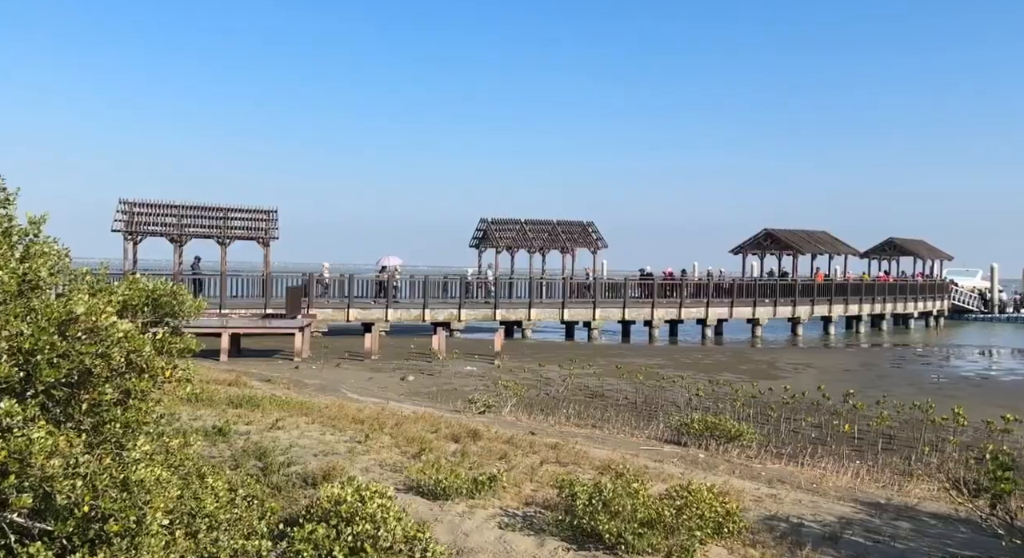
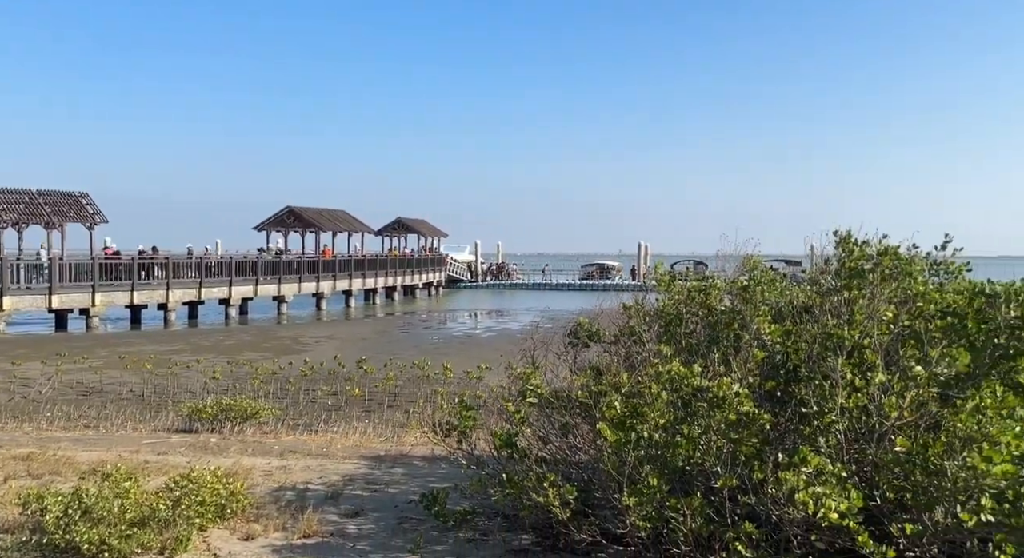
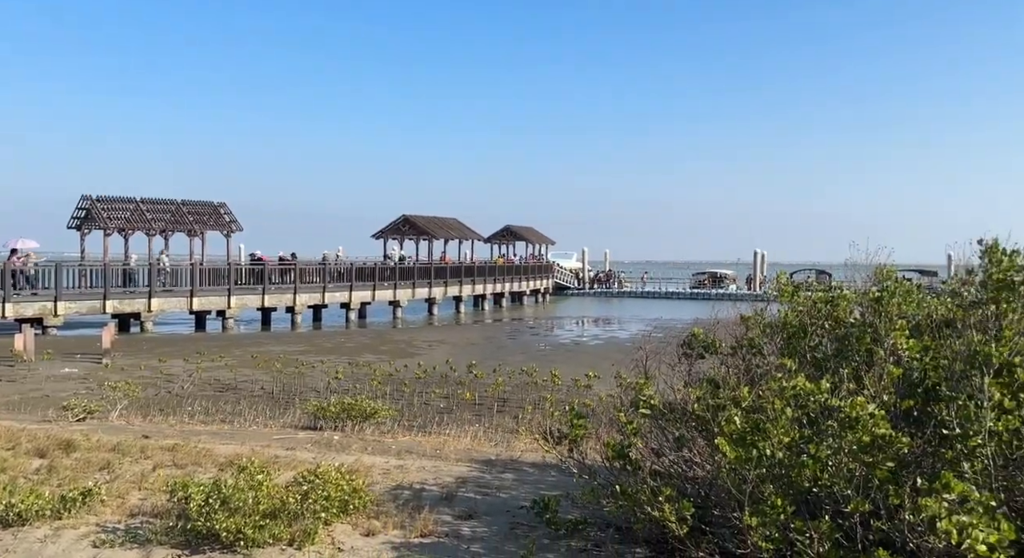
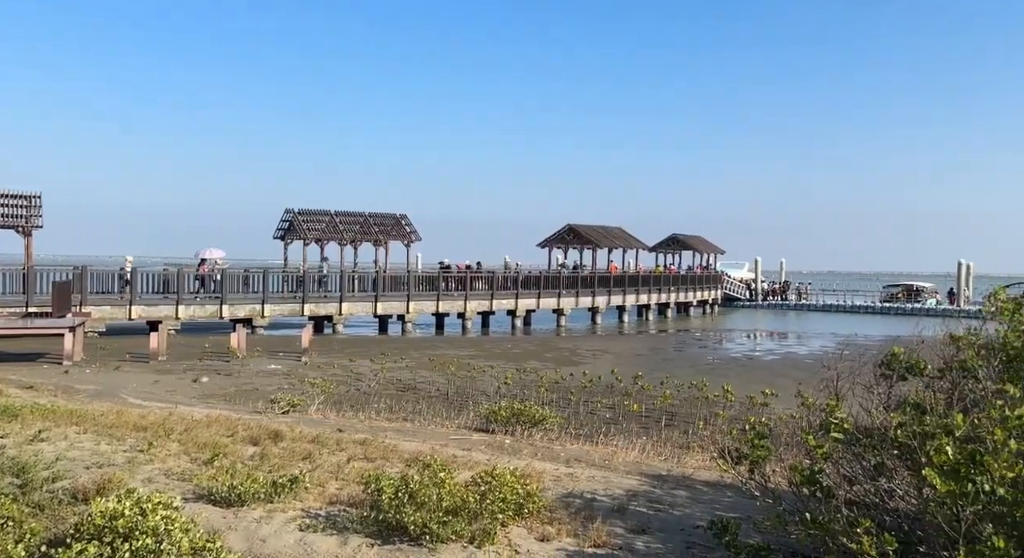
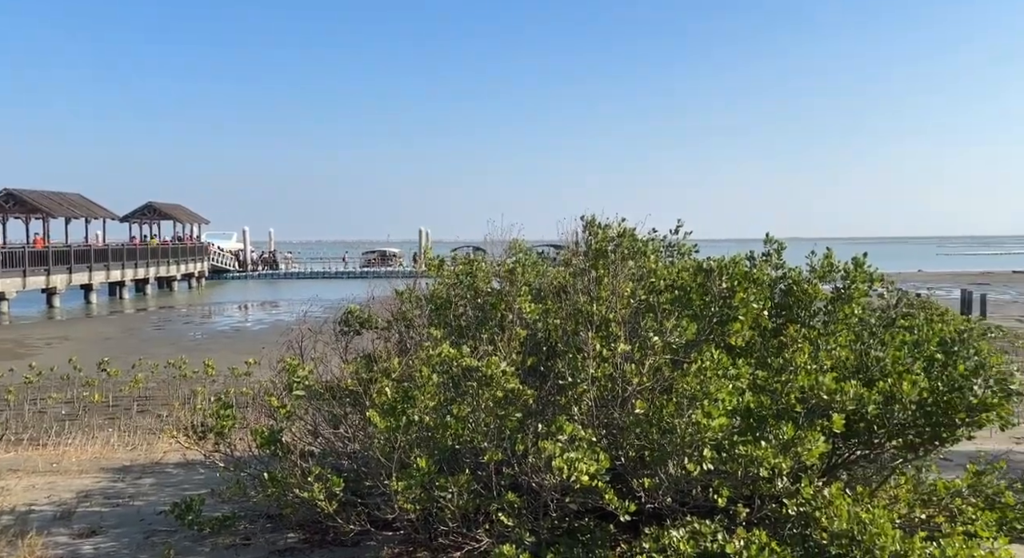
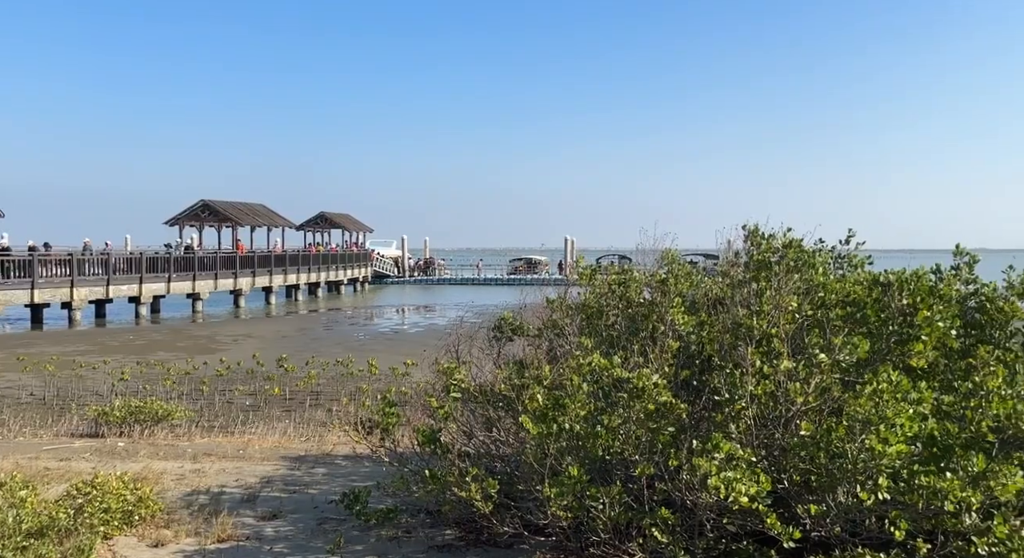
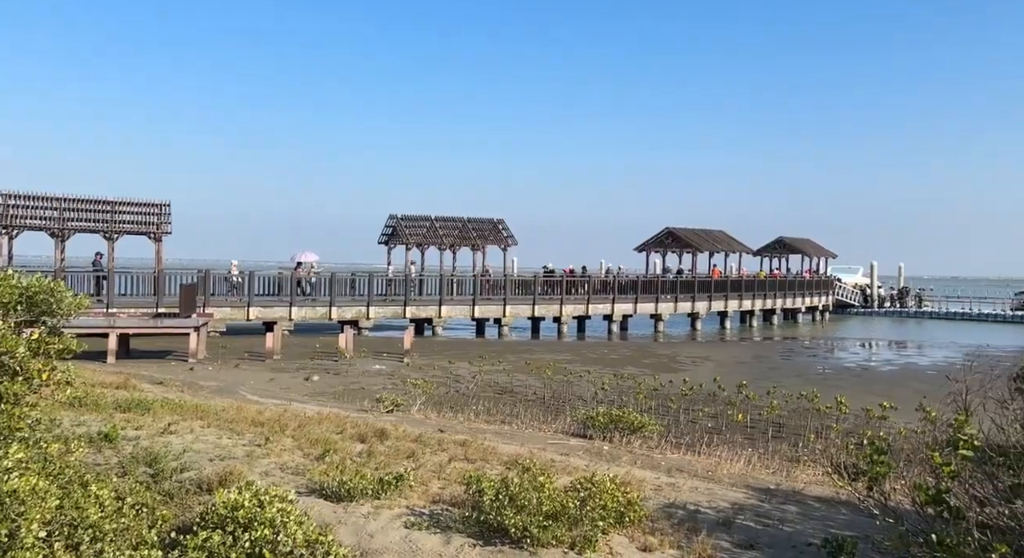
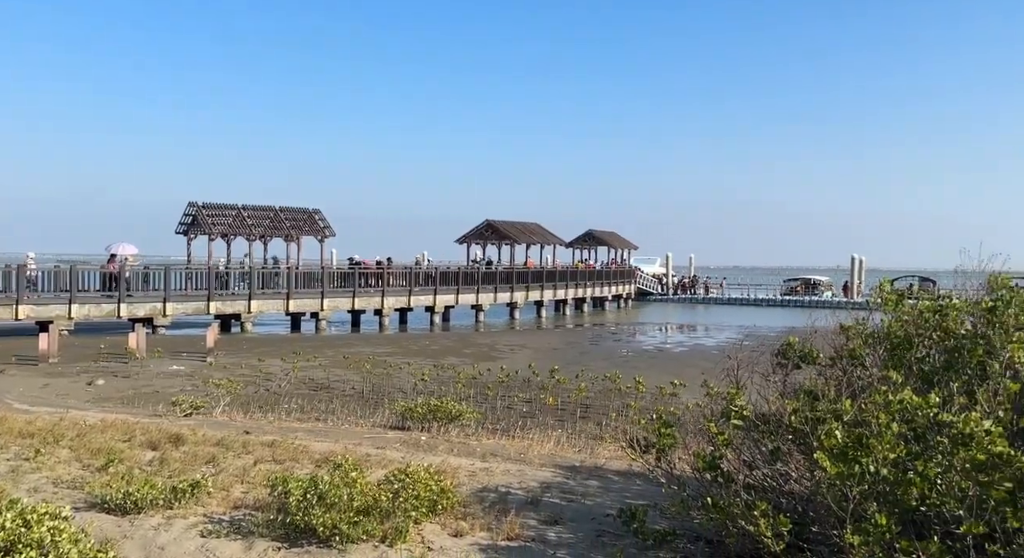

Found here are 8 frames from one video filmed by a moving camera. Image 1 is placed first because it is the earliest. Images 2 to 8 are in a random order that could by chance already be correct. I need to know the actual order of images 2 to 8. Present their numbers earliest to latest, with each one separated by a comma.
7, 4, 8, 3, 2, 6, 5
